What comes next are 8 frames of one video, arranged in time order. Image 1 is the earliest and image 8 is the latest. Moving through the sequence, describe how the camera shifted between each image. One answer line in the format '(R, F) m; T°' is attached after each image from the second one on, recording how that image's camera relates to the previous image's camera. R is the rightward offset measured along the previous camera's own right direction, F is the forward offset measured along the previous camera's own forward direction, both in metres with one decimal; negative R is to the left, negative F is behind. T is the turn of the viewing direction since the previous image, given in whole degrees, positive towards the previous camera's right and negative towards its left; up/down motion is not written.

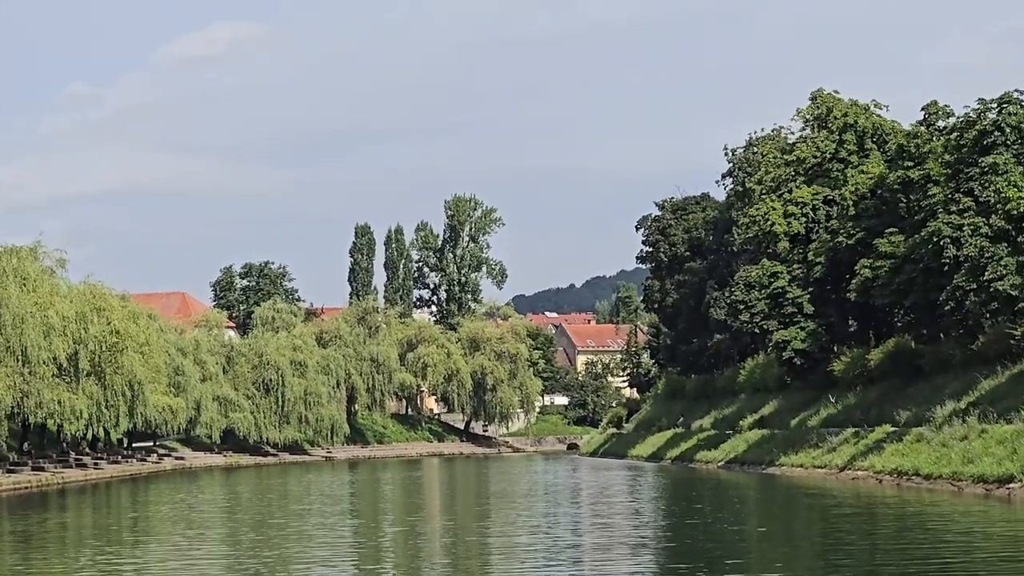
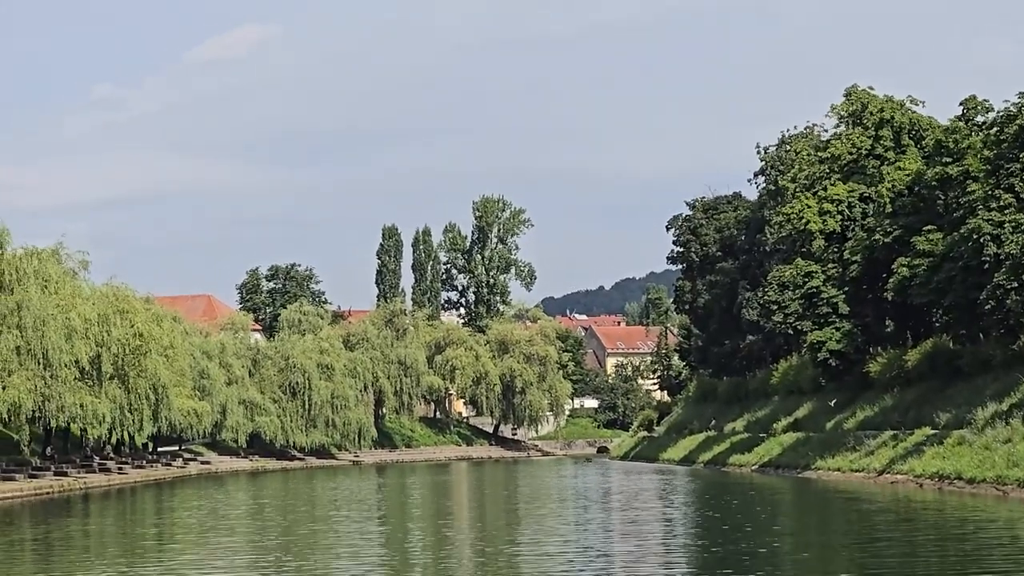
(0.0, +1.0) m; -1°
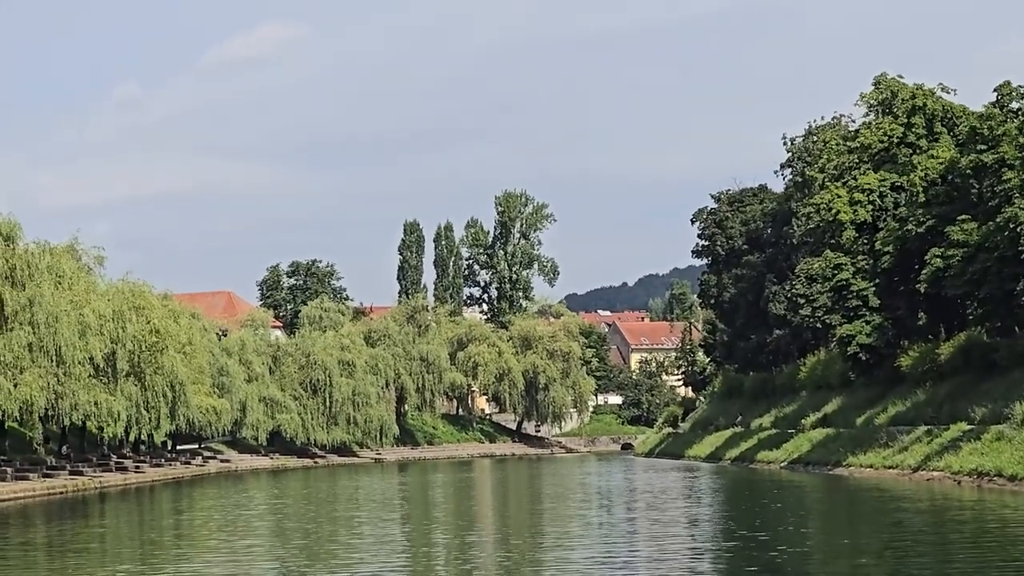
(-0.3, +0.8) m; -1°
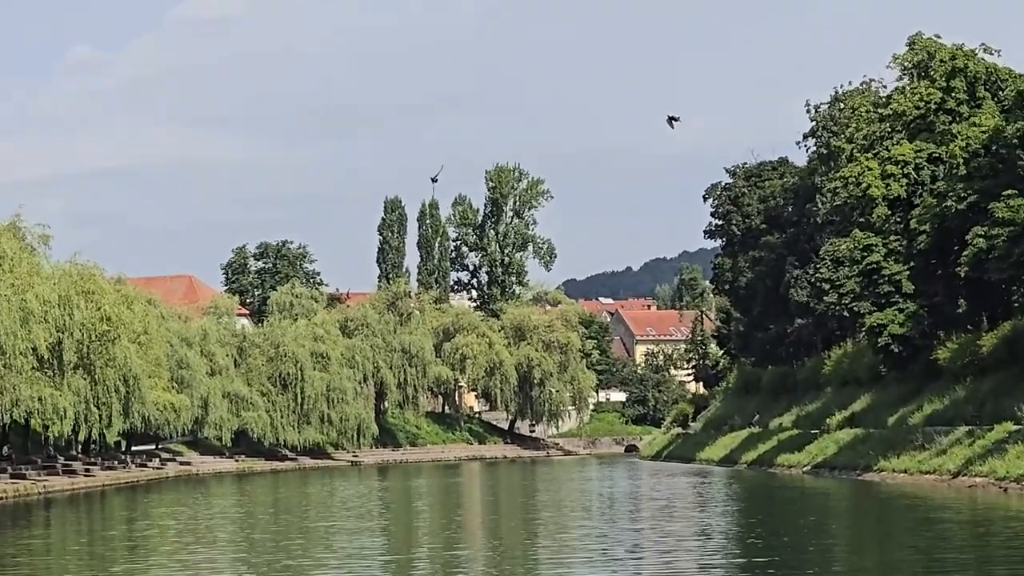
(+0.5, +6.6) m; 0°
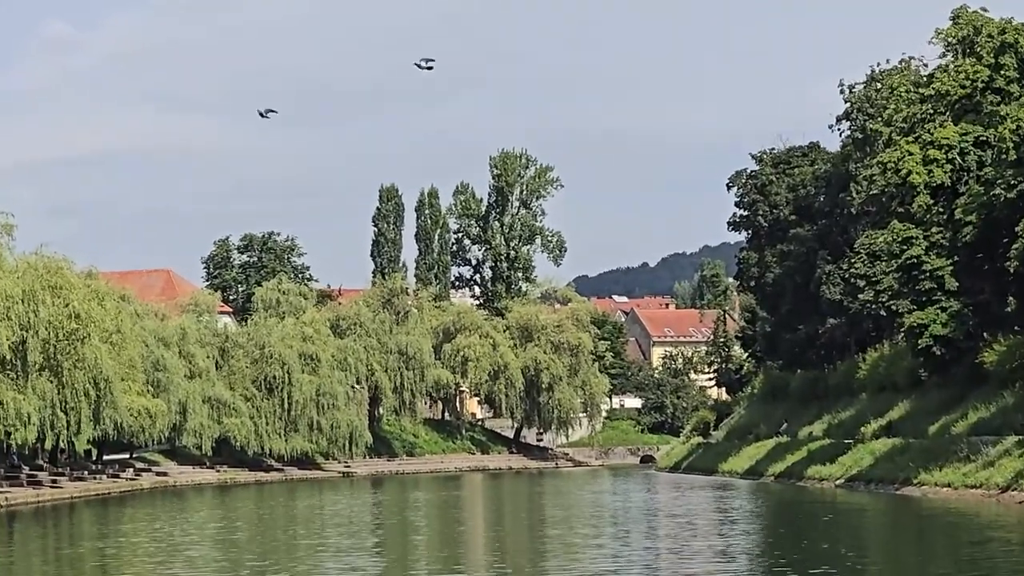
(+0.1, +4.8) m; 0°
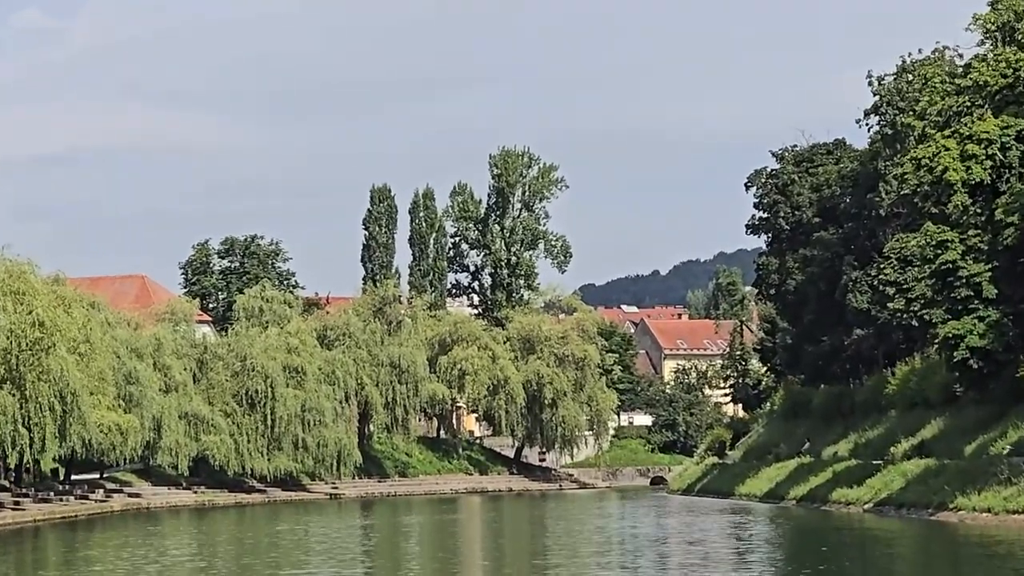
(+0.1, +3.9) m; 0°
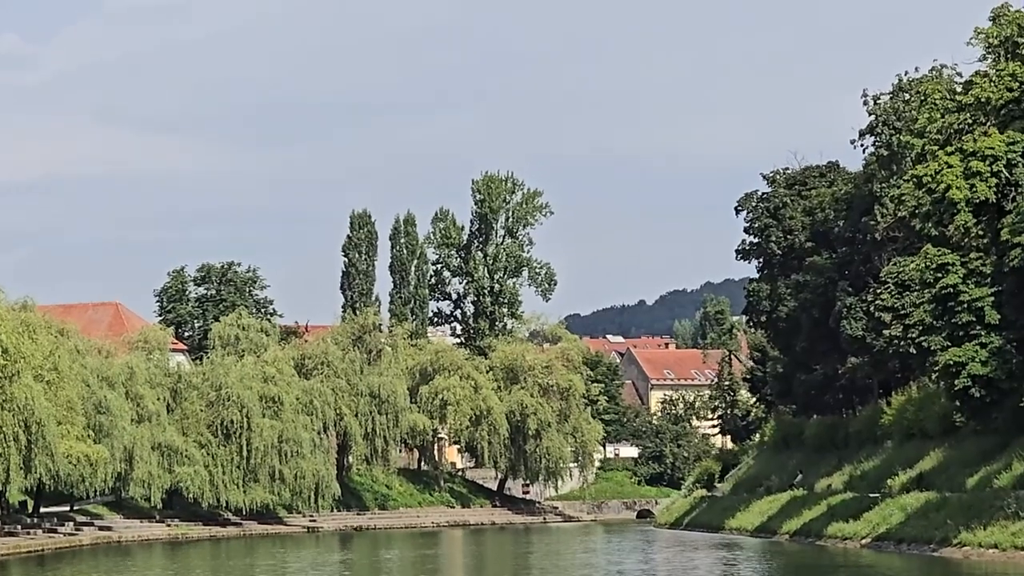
(+0.1, +1.2) m; +1°
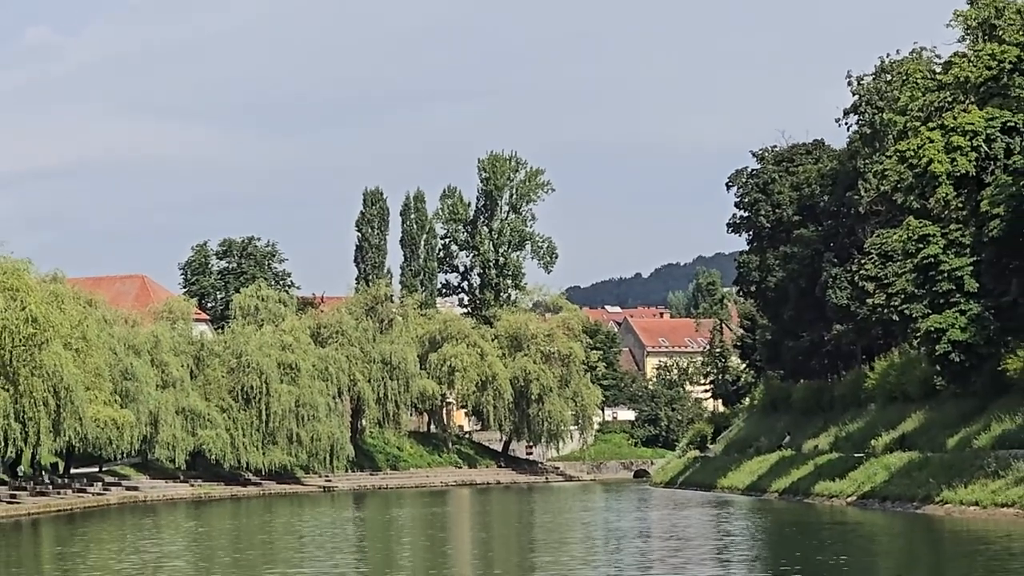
(-0.3, -3.0) m; 0°
